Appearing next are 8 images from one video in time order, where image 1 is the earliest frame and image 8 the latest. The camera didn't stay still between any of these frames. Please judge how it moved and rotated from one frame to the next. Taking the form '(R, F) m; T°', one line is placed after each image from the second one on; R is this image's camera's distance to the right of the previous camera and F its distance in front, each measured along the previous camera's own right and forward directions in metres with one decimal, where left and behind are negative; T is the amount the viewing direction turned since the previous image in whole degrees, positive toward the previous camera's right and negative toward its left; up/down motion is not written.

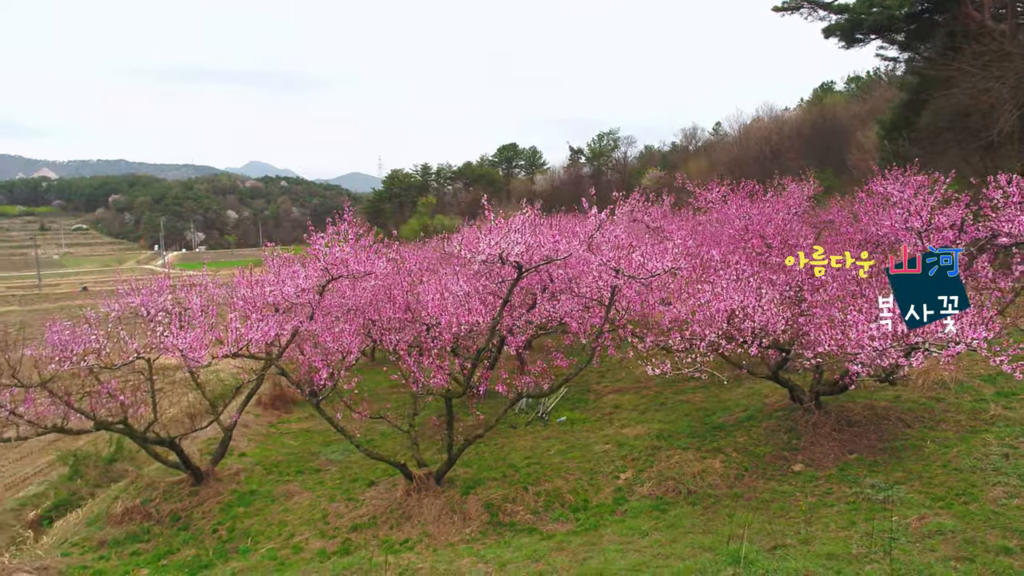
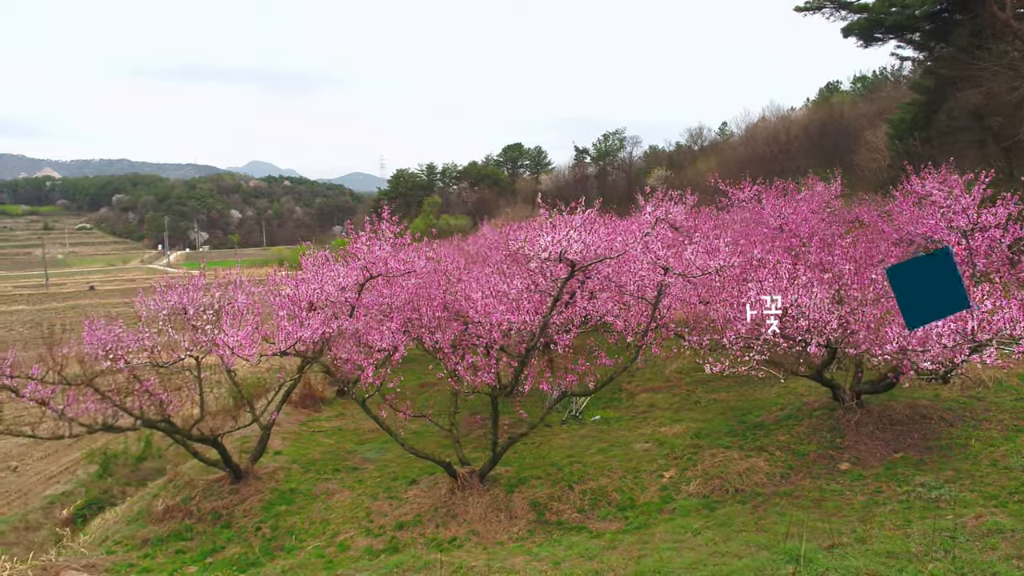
(-0.4, 0.0) m; 0°
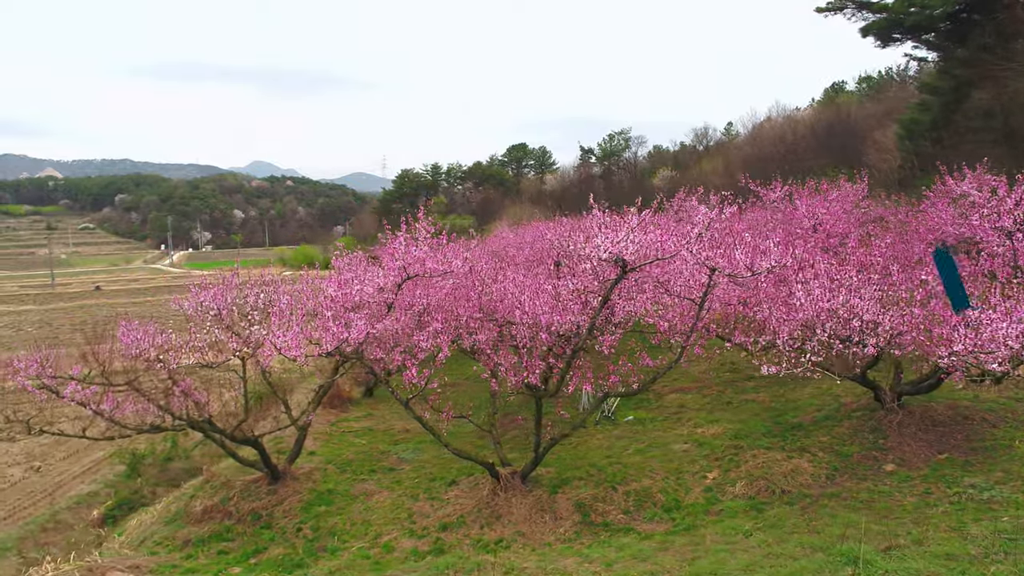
(-0.4, 0.0) m; 0°
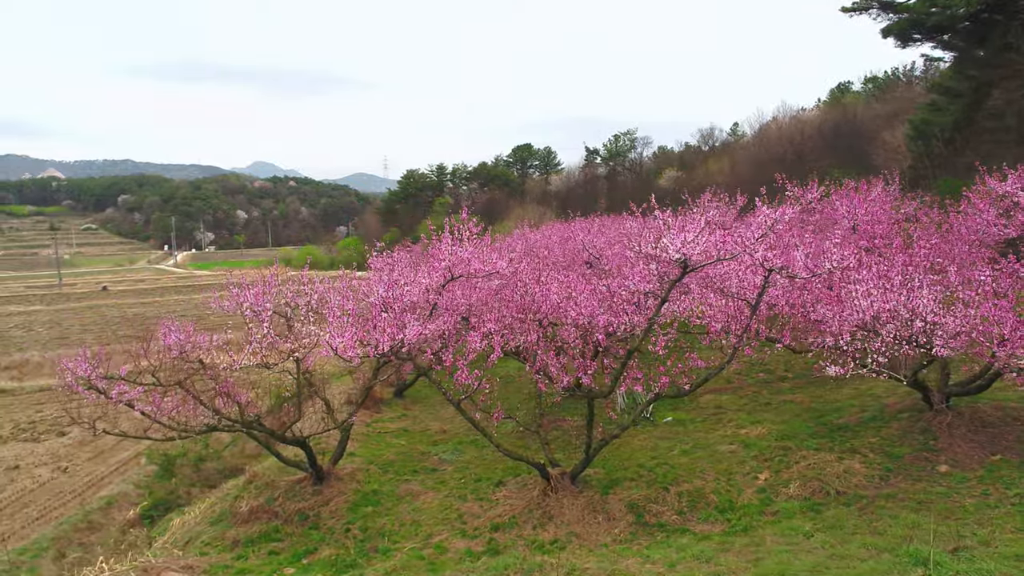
(-0.5, 0.0) m; 0°
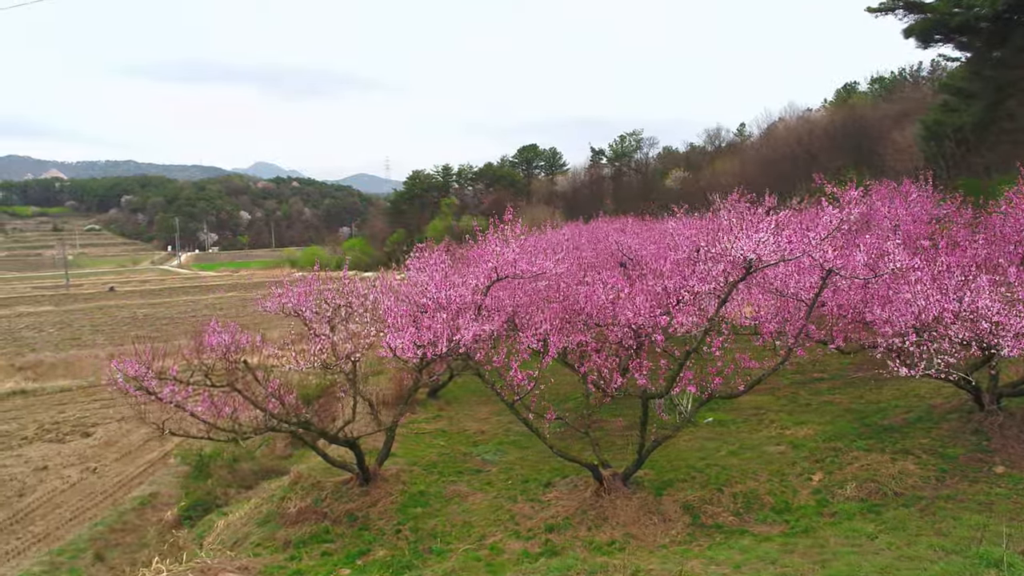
(-0.5, 0.0) m; 0°
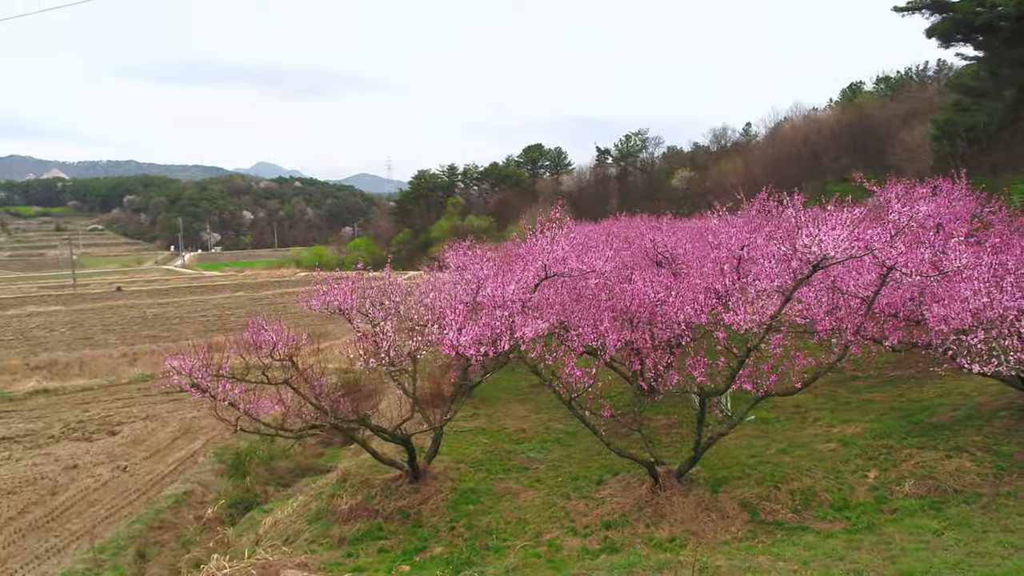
(-0.6, 0.0) m; 0°
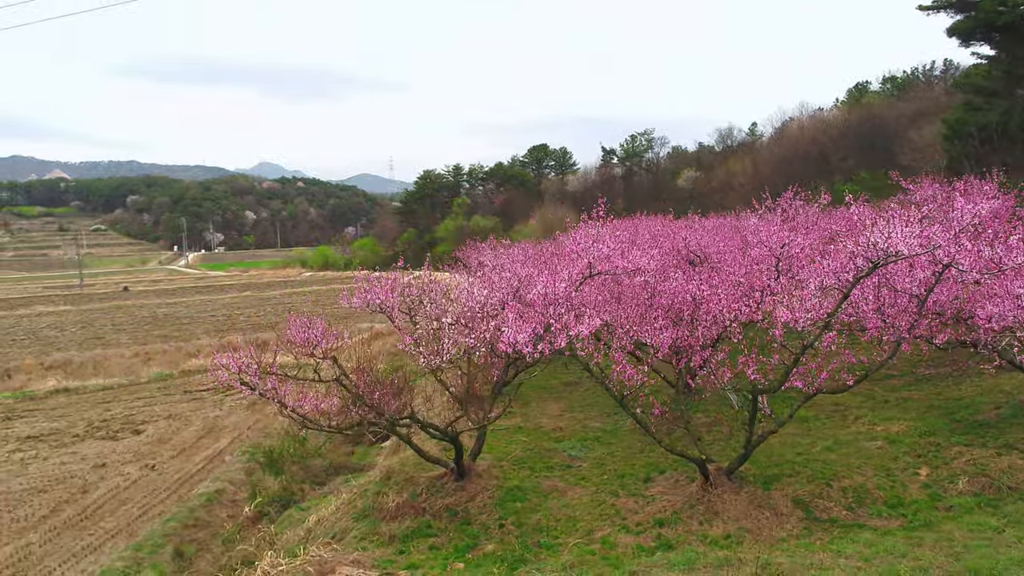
(-0.5, 0.0) m; 0°
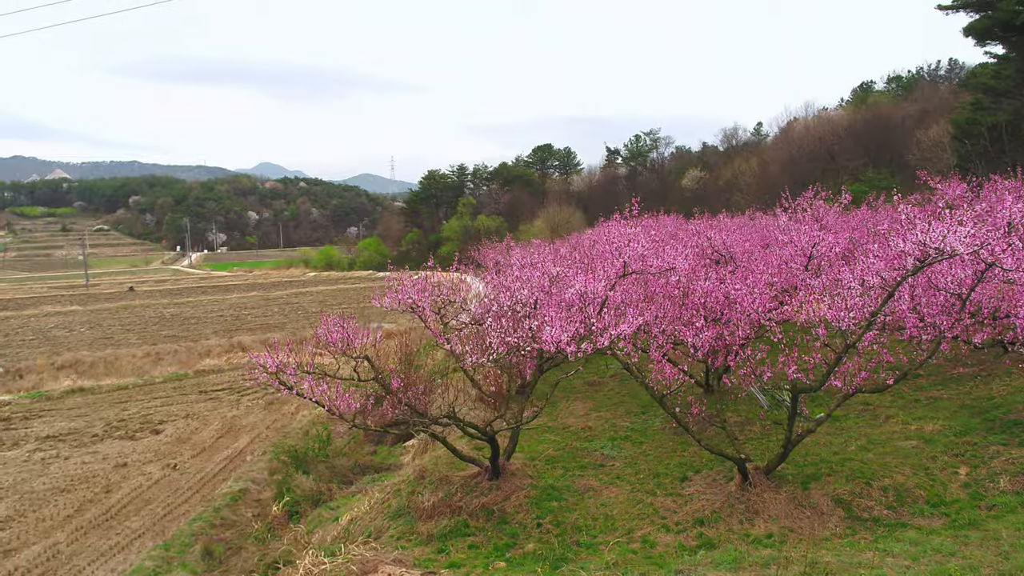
(-0.4, 0.0) m; 0°
